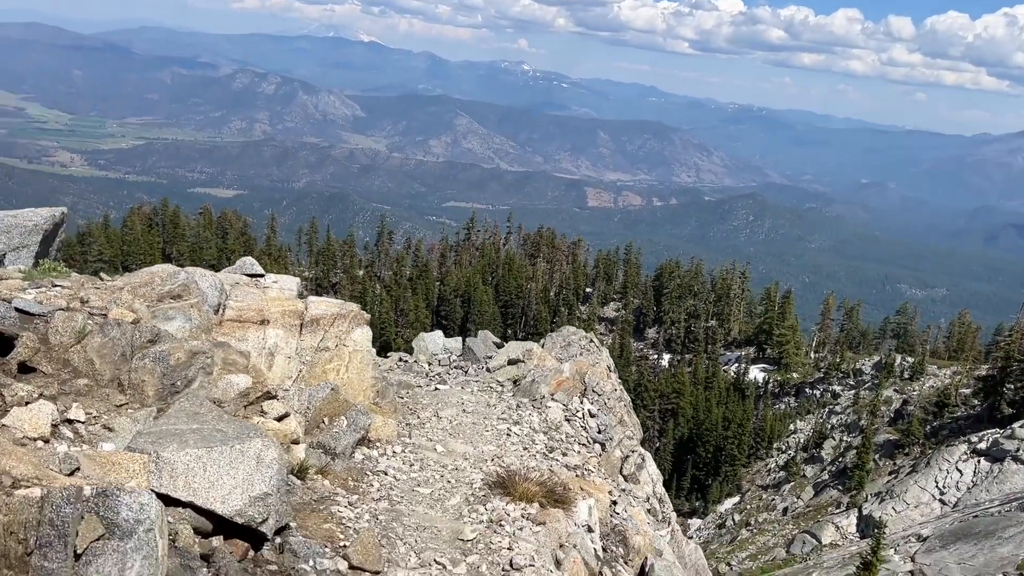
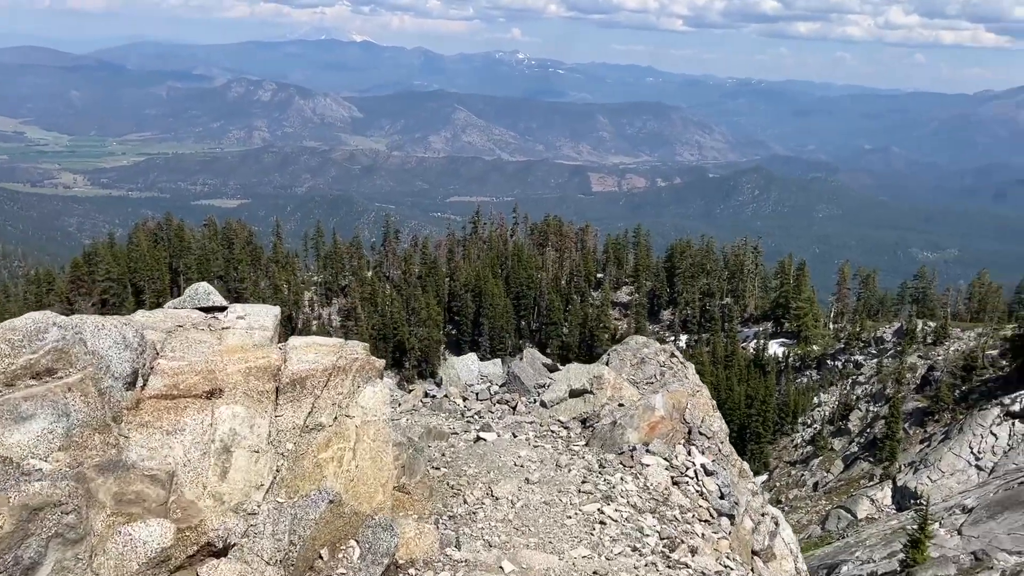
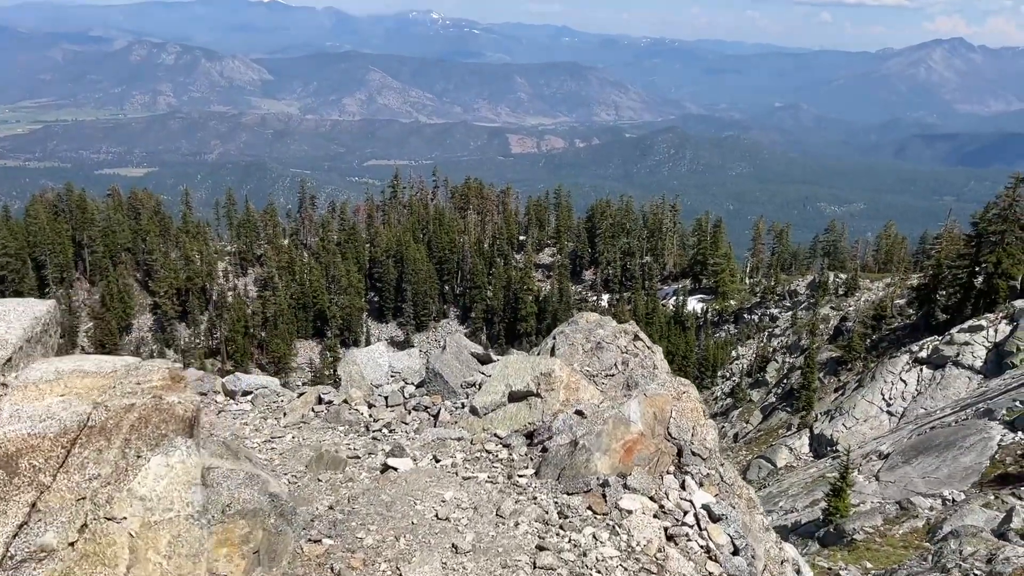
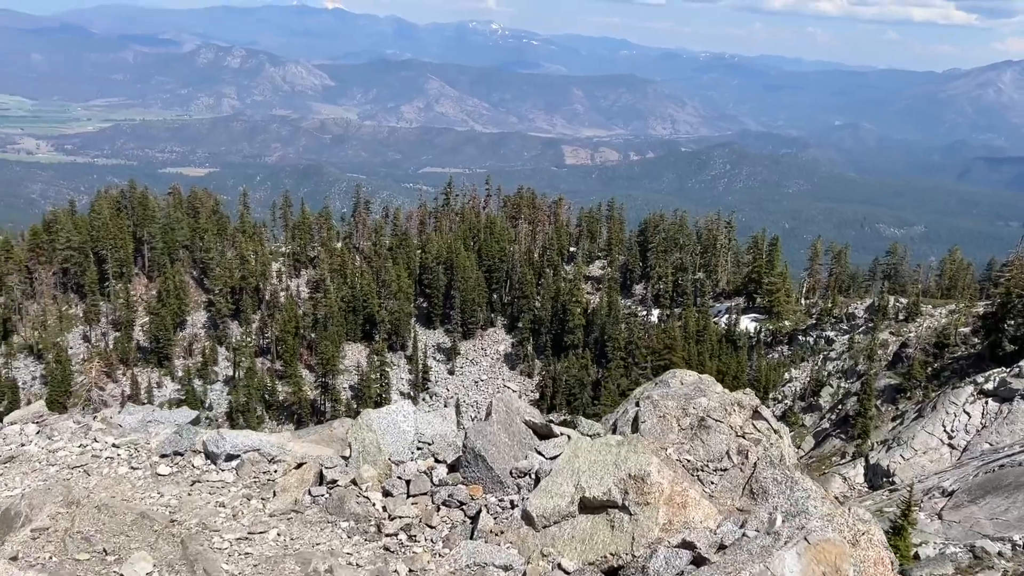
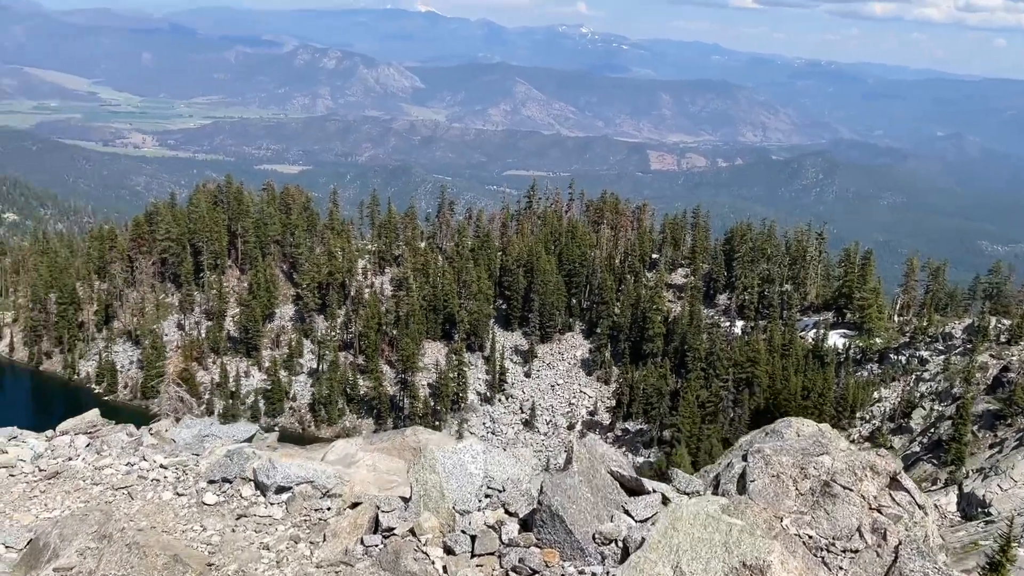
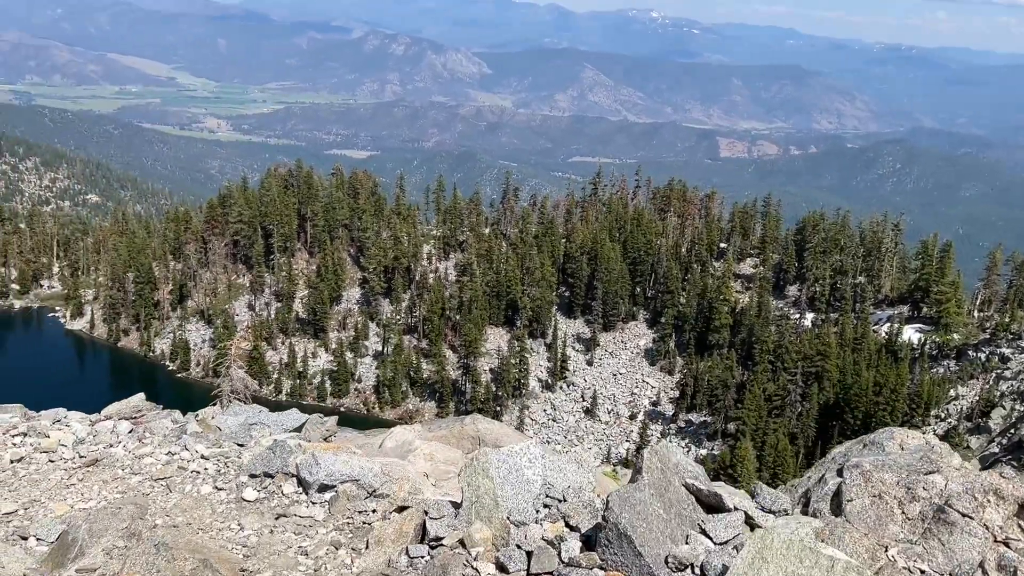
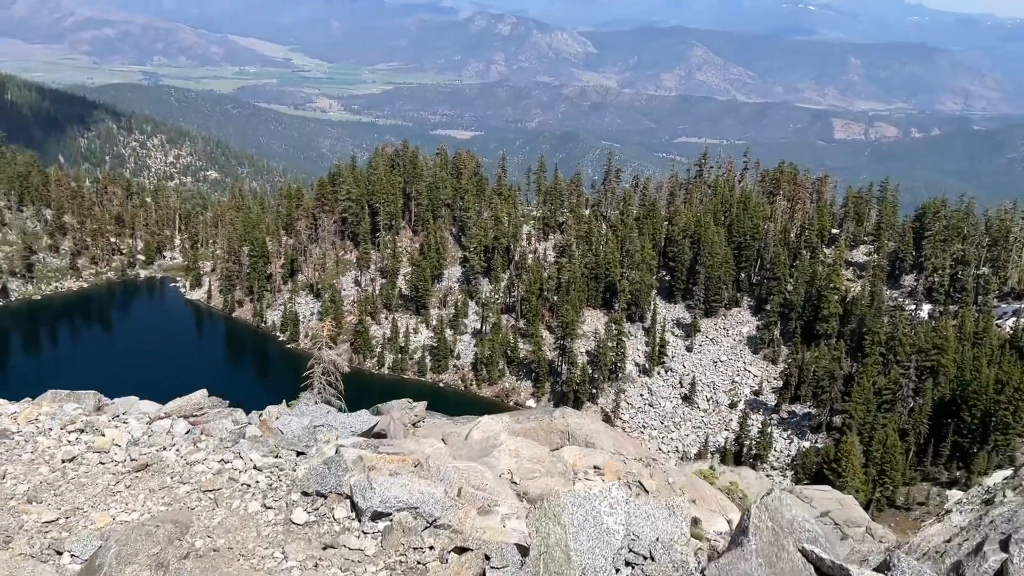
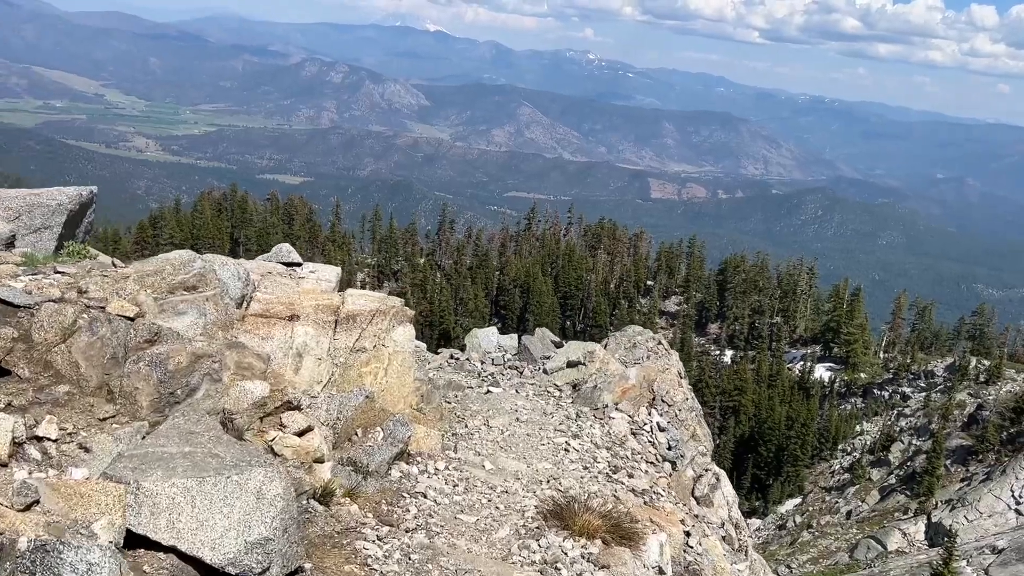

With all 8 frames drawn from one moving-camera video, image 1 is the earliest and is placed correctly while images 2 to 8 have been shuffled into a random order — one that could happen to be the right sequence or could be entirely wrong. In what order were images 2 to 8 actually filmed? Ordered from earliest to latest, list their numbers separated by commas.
8, 2, 3, 4, 5, 6, 7
